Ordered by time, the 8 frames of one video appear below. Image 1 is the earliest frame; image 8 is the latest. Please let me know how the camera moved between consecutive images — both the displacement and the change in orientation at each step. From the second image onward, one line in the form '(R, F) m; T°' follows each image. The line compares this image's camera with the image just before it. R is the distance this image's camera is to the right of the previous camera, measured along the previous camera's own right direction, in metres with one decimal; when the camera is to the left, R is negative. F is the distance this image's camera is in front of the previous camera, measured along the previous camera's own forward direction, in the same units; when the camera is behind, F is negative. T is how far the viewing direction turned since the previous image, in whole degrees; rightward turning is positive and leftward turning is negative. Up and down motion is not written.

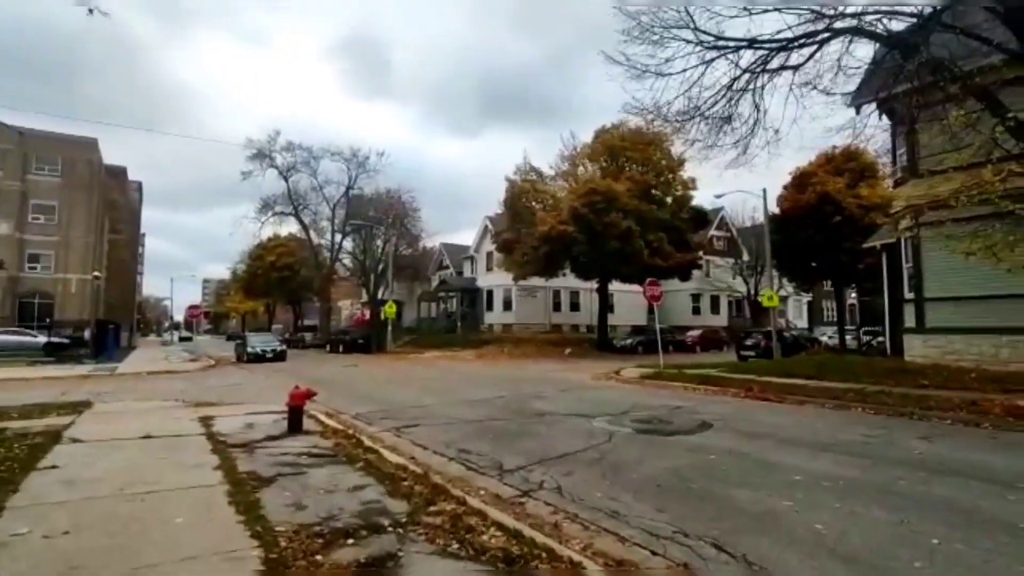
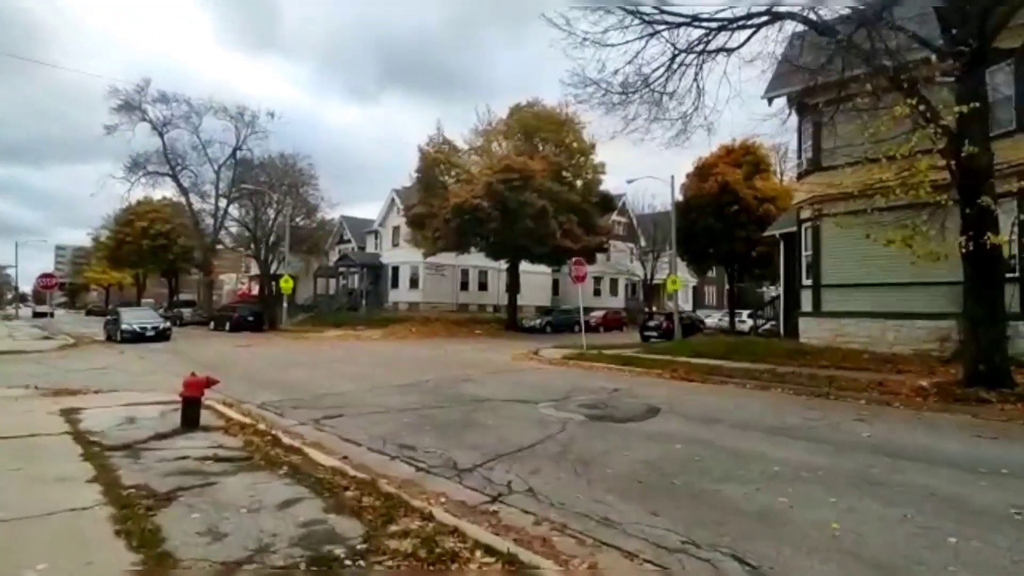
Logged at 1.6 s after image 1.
(-0.8, +1.1) m; +10°
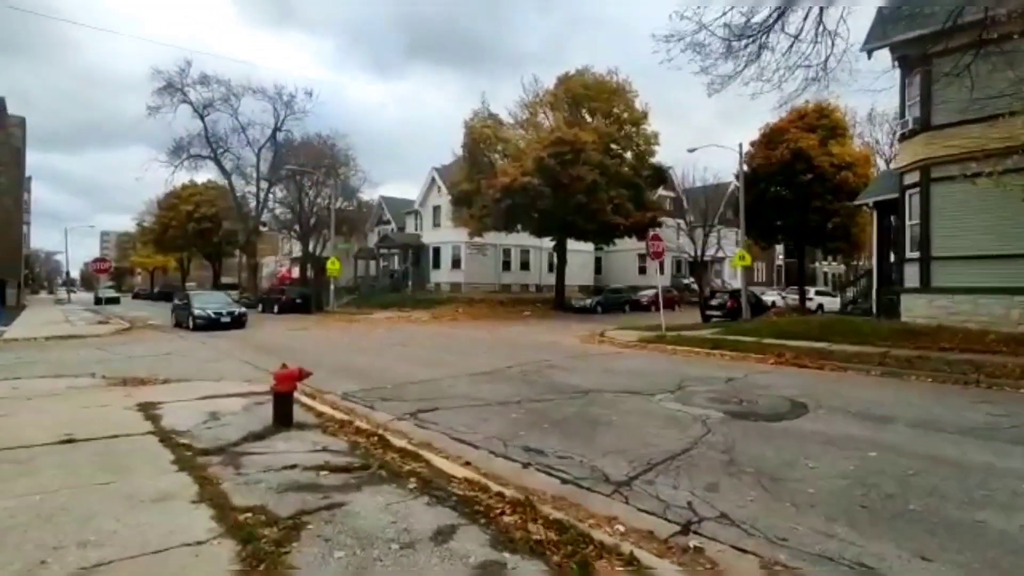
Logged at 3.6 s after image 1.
(-1.4, +1.2) m; -3°
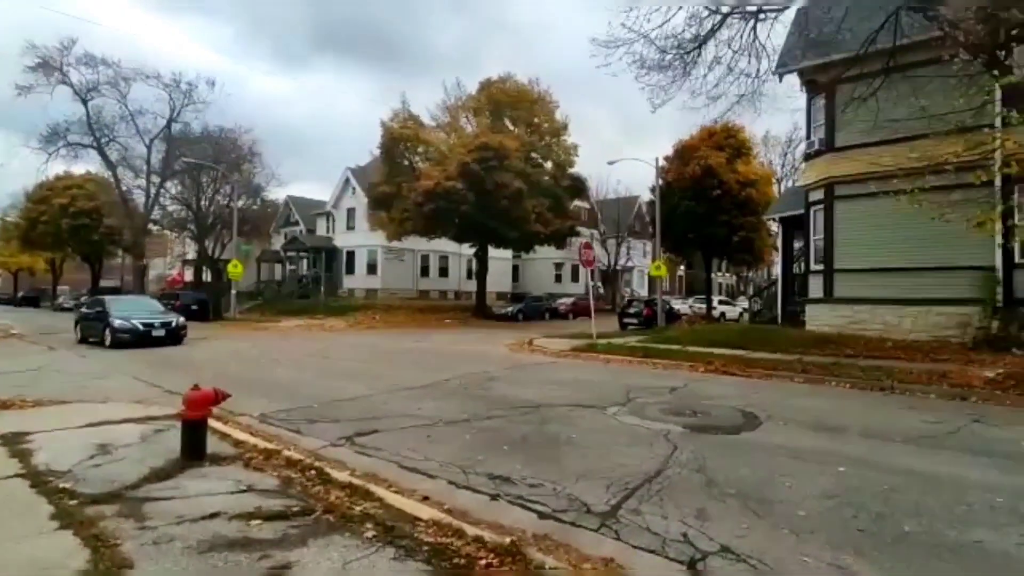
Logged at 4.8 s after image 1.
(-0.6, +0.7) m; +9°
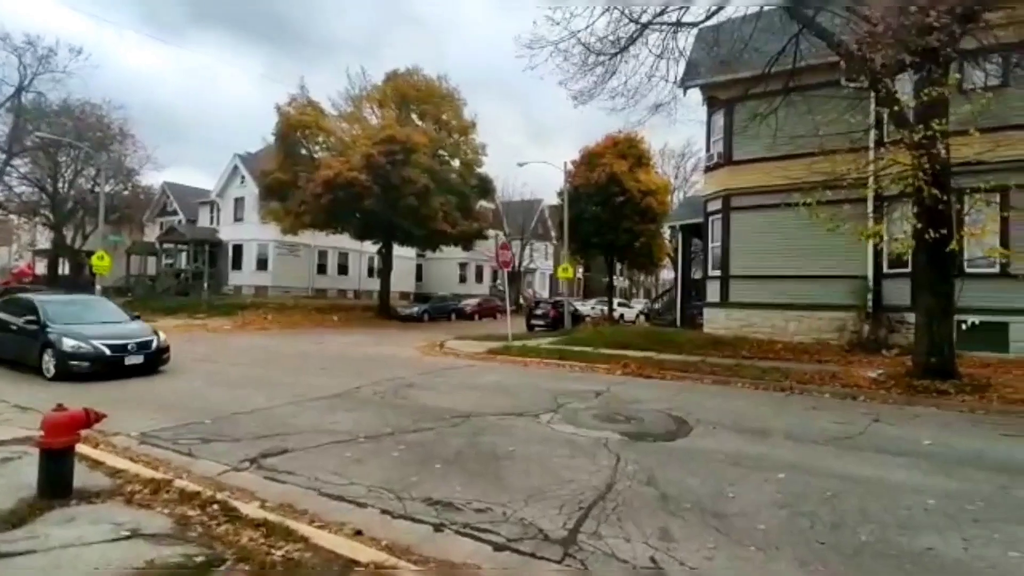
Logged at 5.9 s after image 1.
(-0.5, +0.6) m; +10°
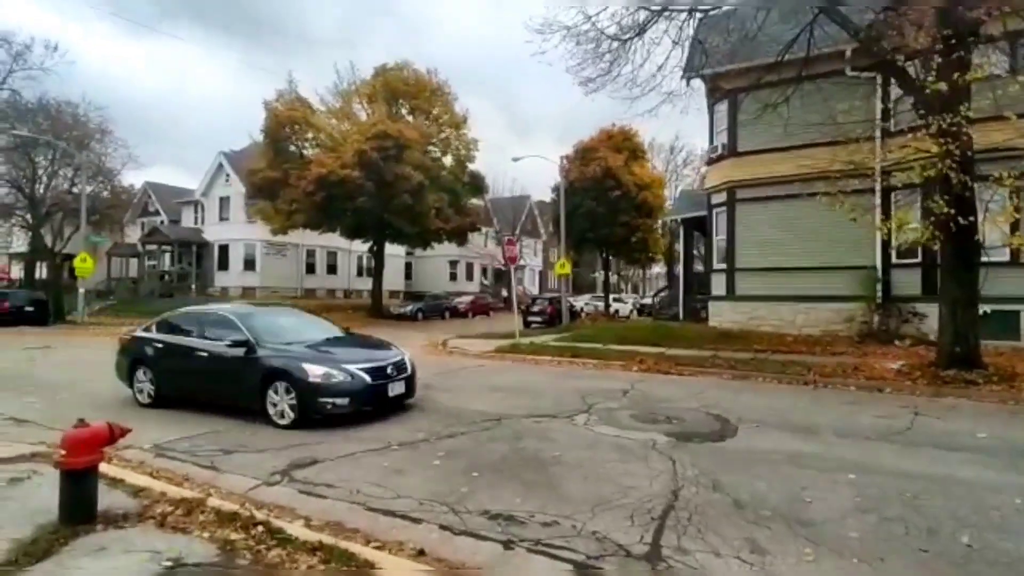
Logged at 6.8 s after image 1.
(-0.7, +0.4) m; +2°
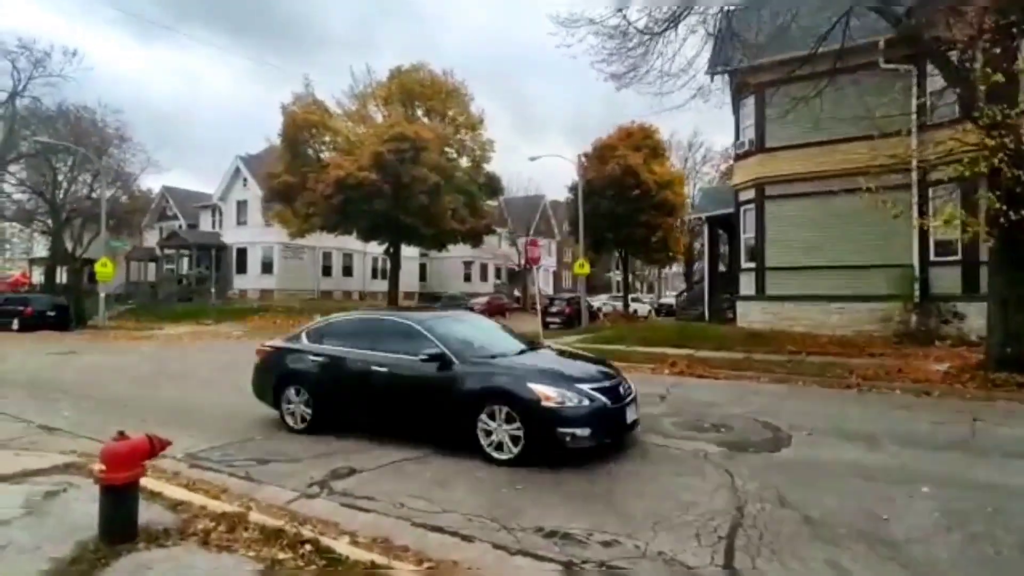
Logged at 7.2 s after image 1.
(-0.4, +0.3) m; -1°
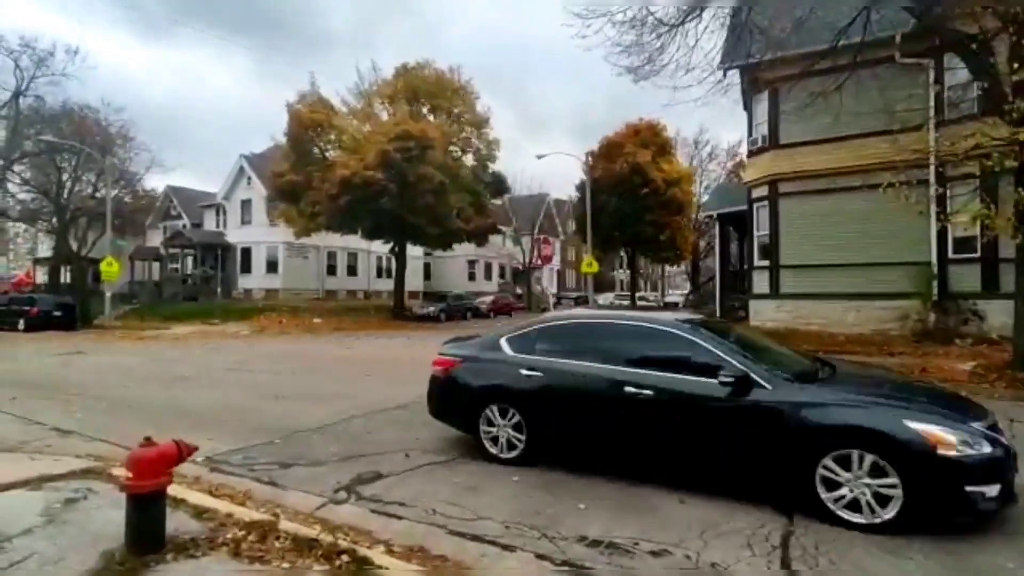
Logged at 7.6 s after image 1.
(-0.3, +0.2) m; 0°
